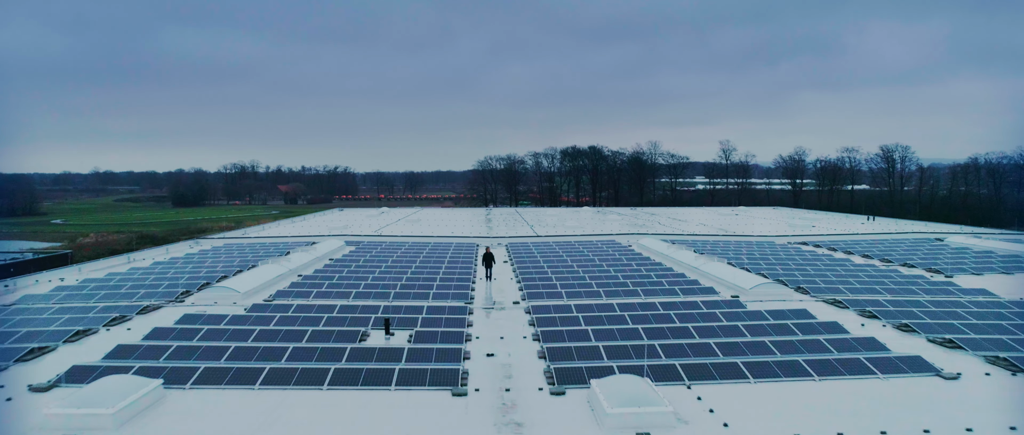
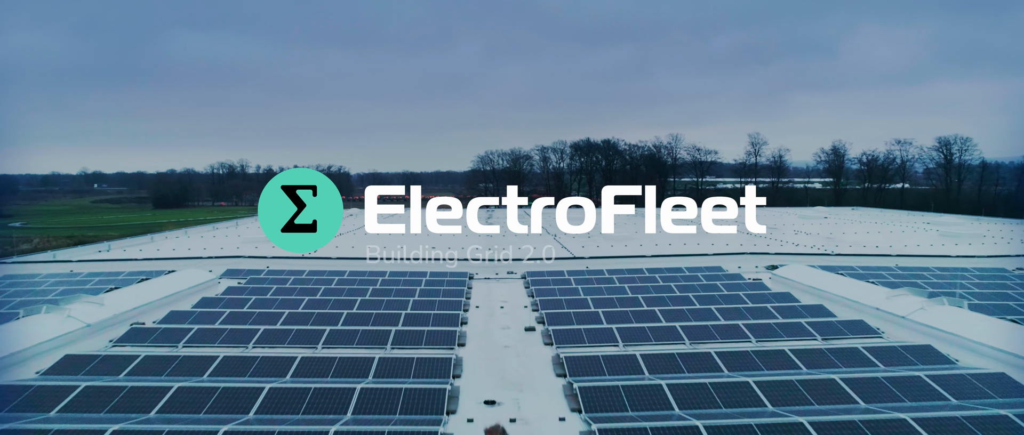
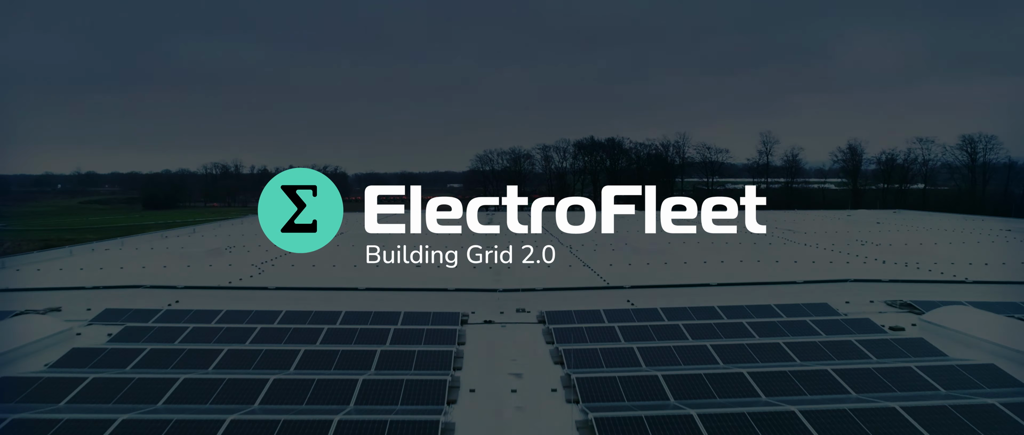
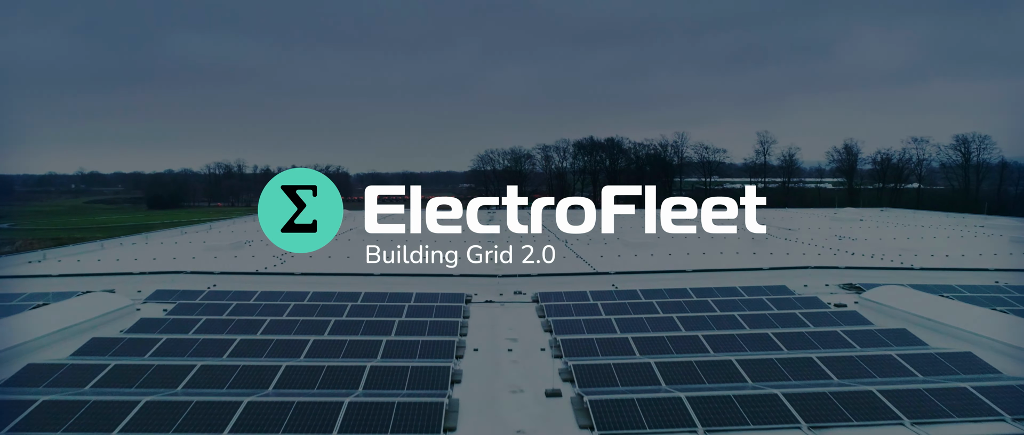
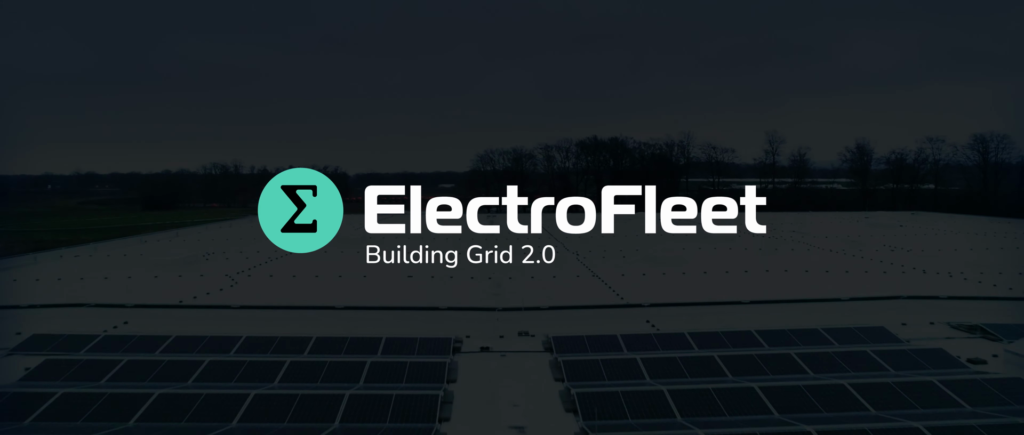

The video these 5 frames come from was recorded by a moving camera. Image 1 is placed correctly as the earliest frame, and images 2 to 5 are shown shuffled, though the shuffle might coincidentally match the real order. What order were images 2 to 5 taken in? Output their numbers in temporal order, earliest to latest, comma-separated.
2, 4, 3, 5
